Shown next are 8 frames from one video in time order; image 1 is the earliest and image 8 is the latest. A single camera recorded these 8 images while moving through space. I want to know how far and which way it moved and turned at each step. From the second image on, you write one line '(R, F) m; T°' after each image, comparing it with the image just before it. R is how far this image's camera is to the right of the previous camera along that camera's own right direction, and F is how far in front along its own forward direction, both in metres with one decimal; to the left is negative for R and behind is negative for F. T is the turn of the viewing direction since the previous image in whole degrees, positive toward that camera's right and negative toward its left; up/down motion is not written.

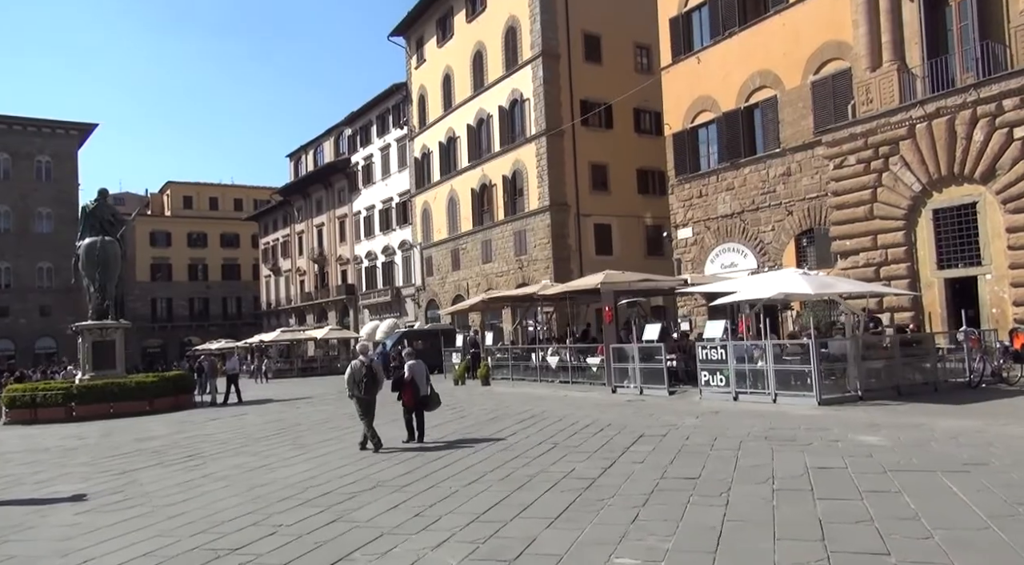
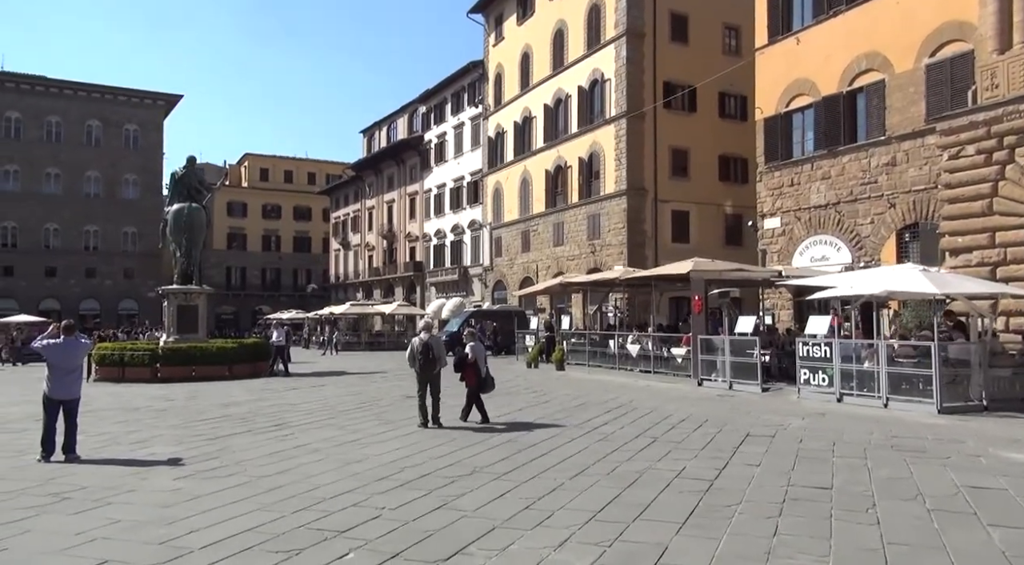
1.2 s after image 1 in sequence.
(-0.3, +0.3) m; -5°
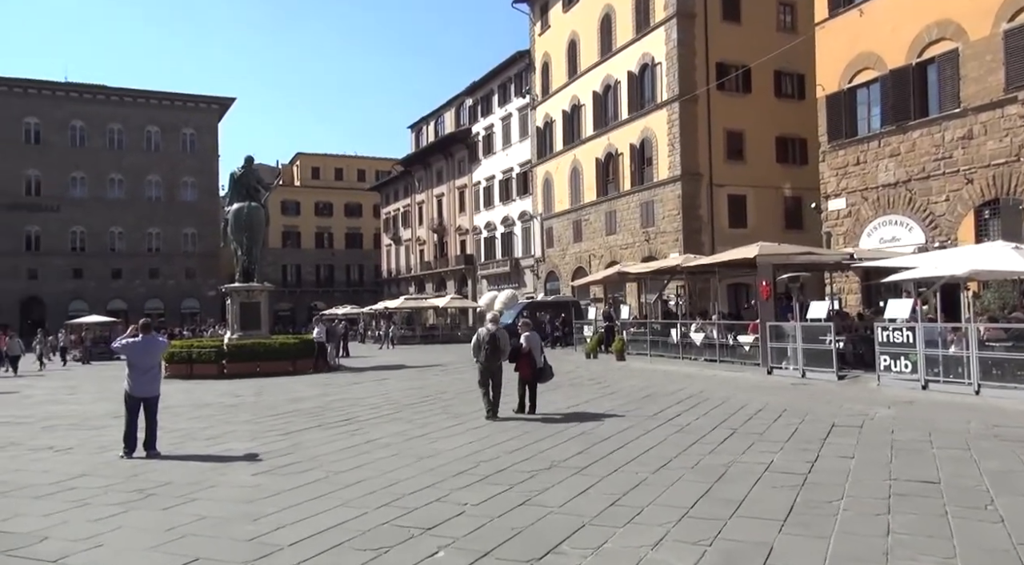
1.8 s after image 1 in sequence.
(-0.2, +0.1) m; -4°
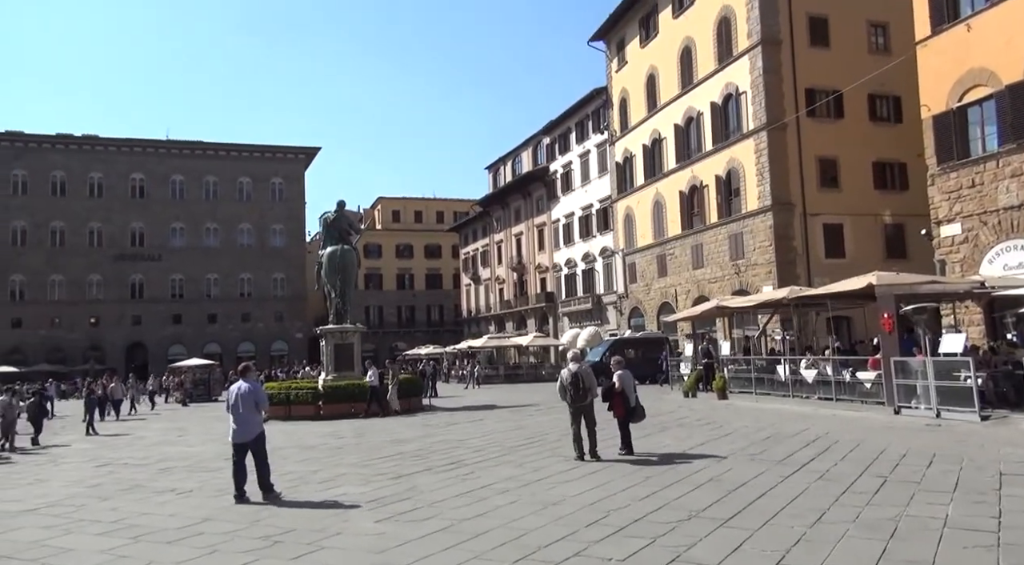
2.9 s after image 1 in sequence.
(-0.3, +0.2) m; -6°
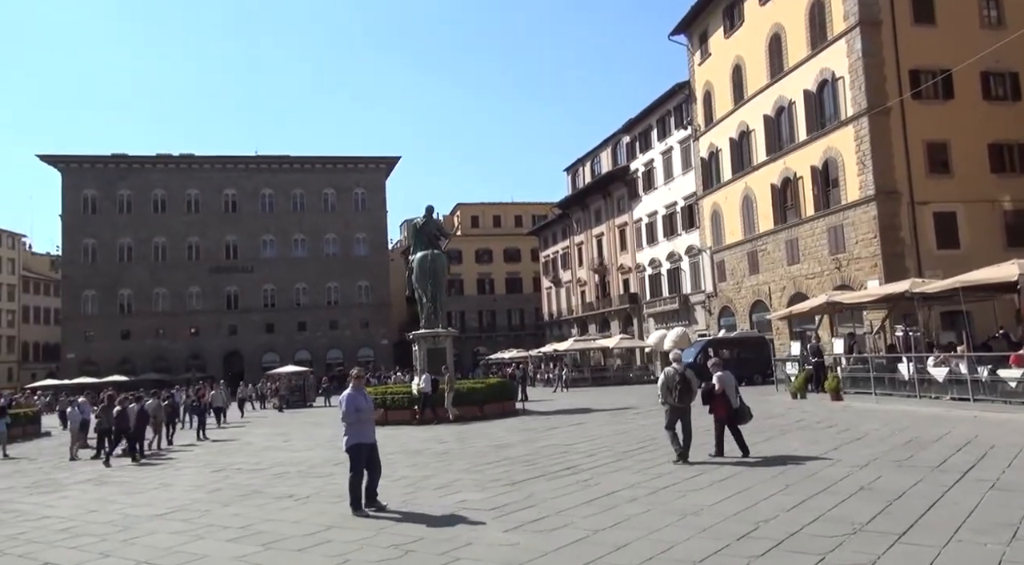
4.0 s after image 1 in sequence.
(-0.4, +0.3) m; -6°
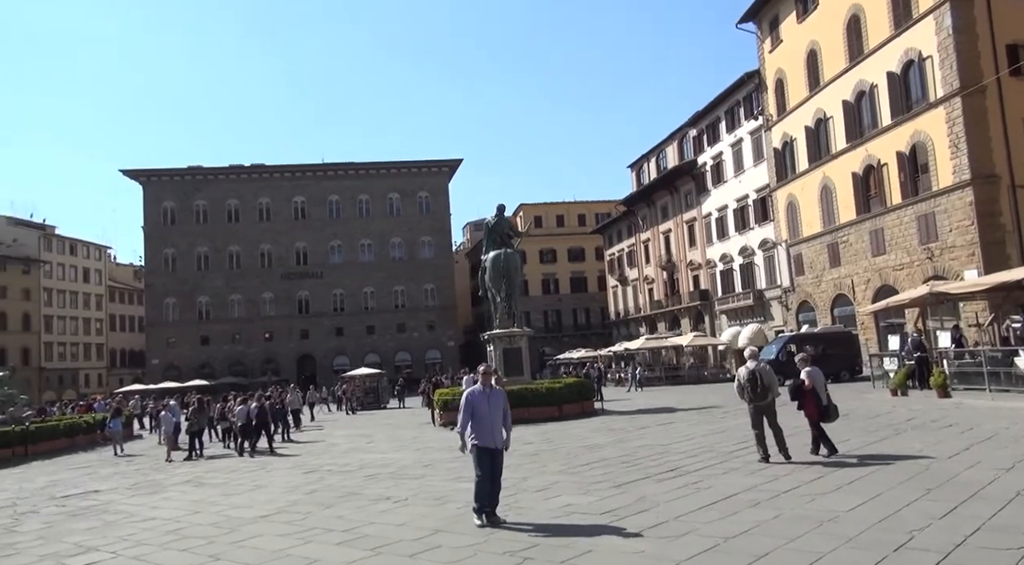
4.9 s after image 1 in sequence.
(-0.4, +0.3) m; -5°
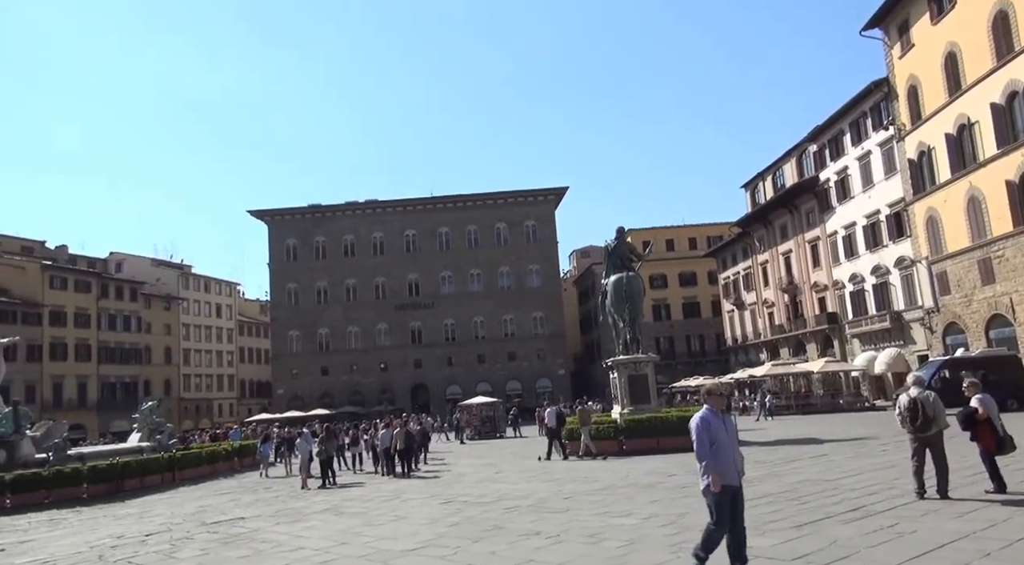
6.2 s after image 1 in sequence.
(-0.5, +0.5) m; -8°
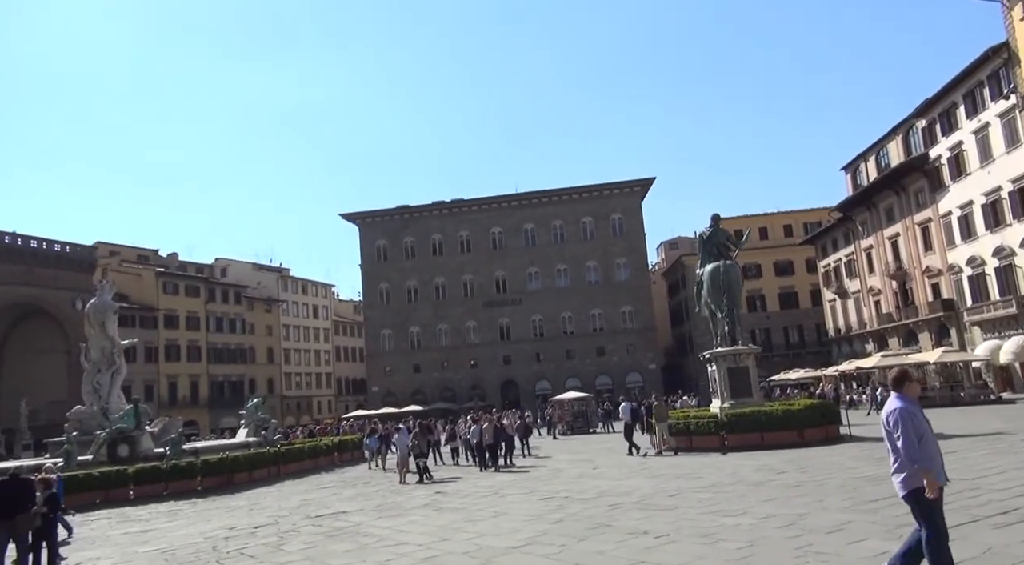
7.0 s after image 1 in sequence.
(-0.2, +0.4) m; -6°
